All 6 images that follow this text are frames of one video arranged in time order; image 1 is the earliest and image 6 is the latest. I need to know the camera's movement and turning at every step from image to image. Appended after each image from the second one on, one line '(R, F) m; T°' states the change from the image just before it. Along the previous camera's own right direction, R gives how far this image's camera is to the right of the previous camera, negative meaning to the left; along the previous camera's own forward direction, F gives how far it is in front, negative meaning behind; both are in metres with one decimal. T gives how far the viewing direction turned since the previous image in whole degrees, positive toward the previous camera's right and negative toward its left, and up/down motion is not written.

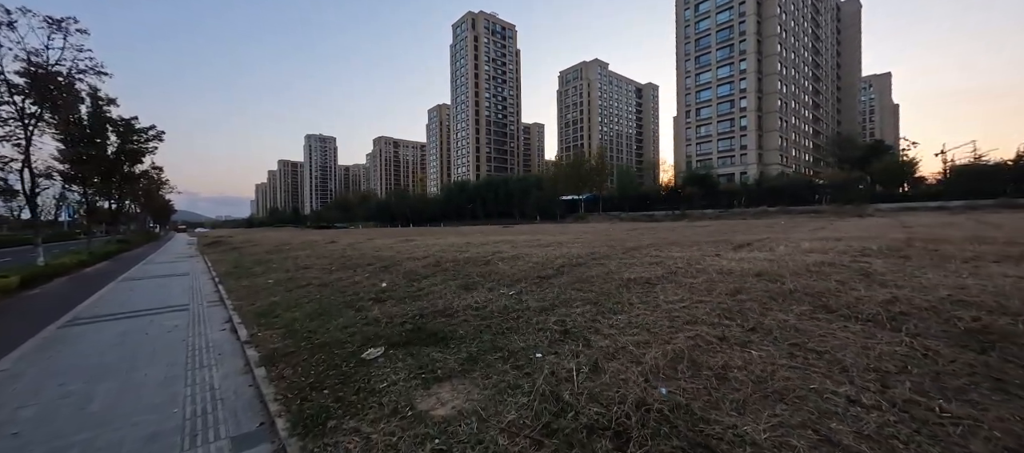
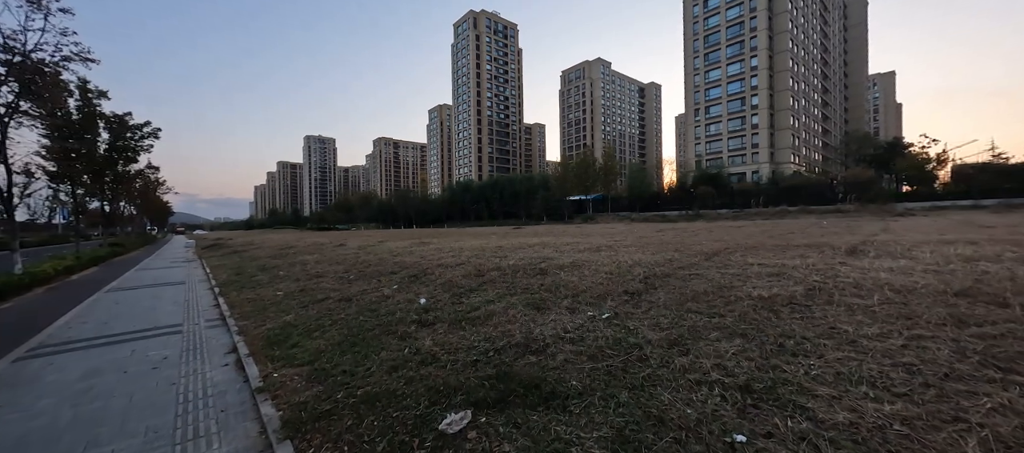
(-1.1, +1.2) m; 0°
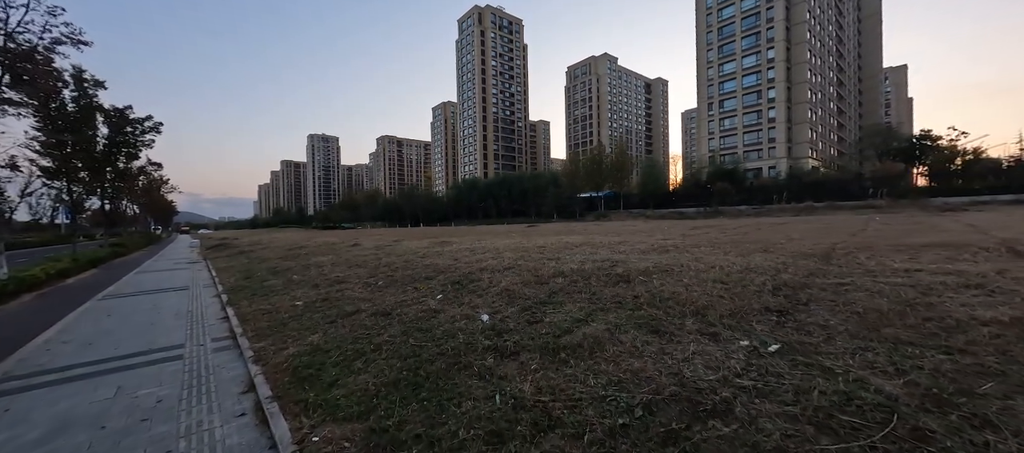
(-1.0, +1.1) m; 0°
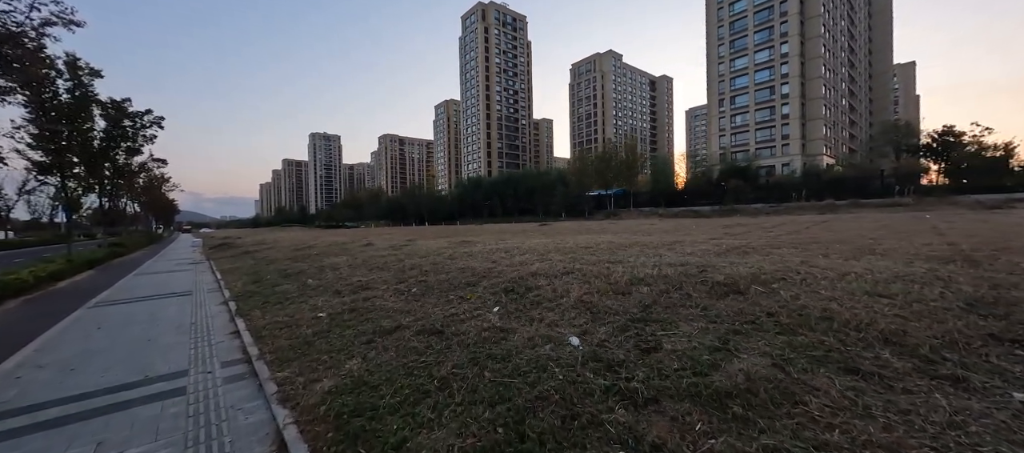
(-0.9, +0.9) m; 0°
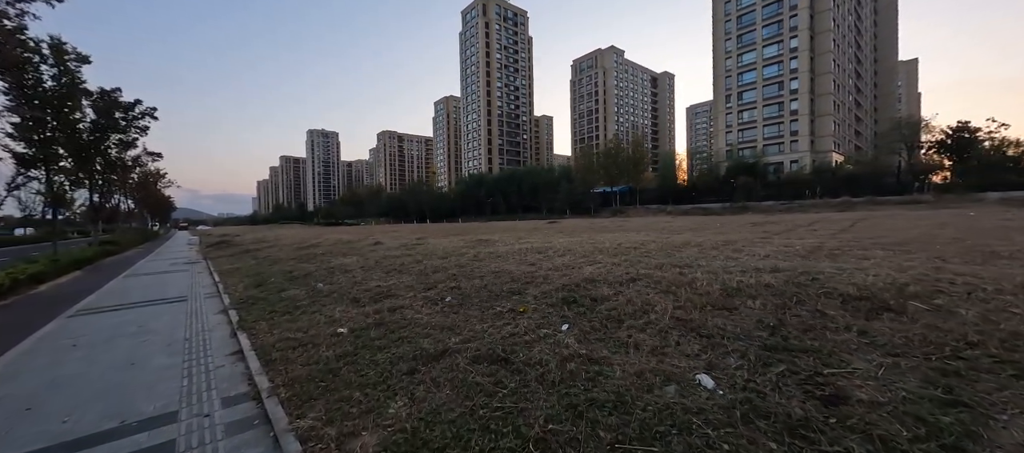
(-0.8, +0.9) m; 0°
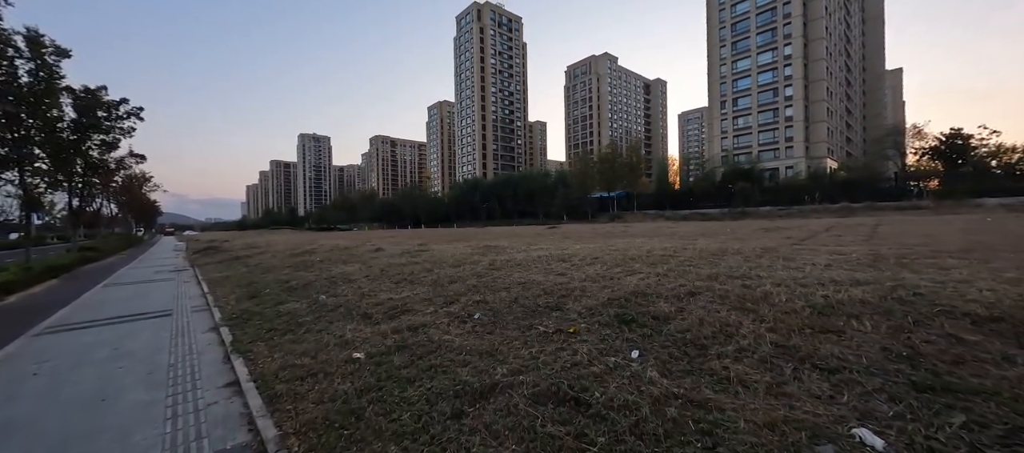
(-0.6, +0.6) m; +1°
